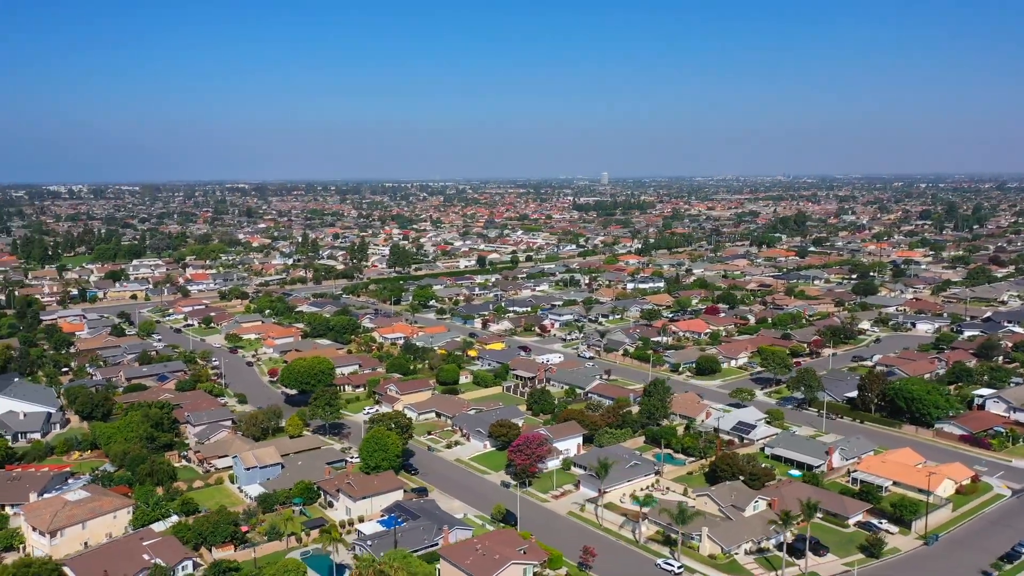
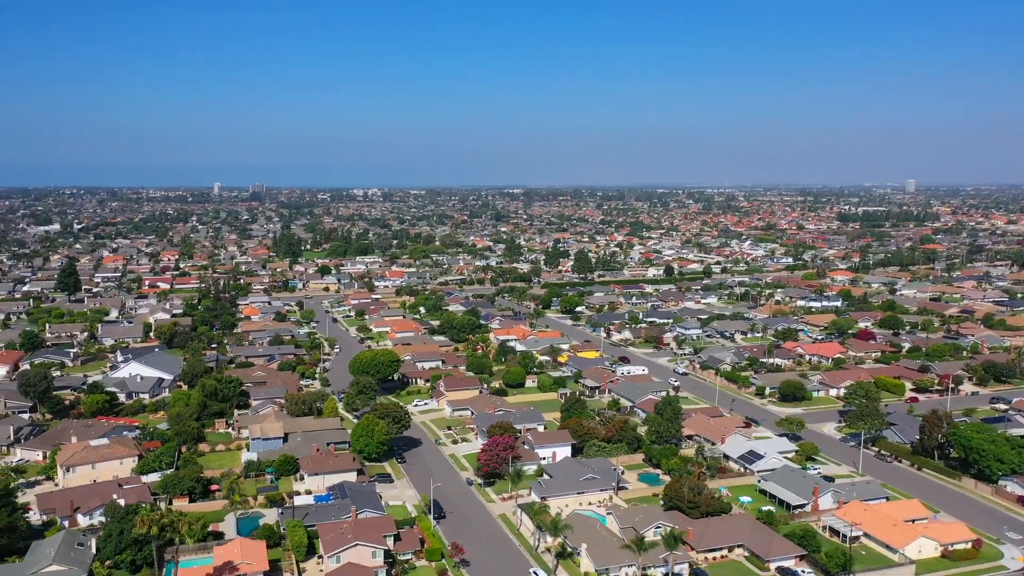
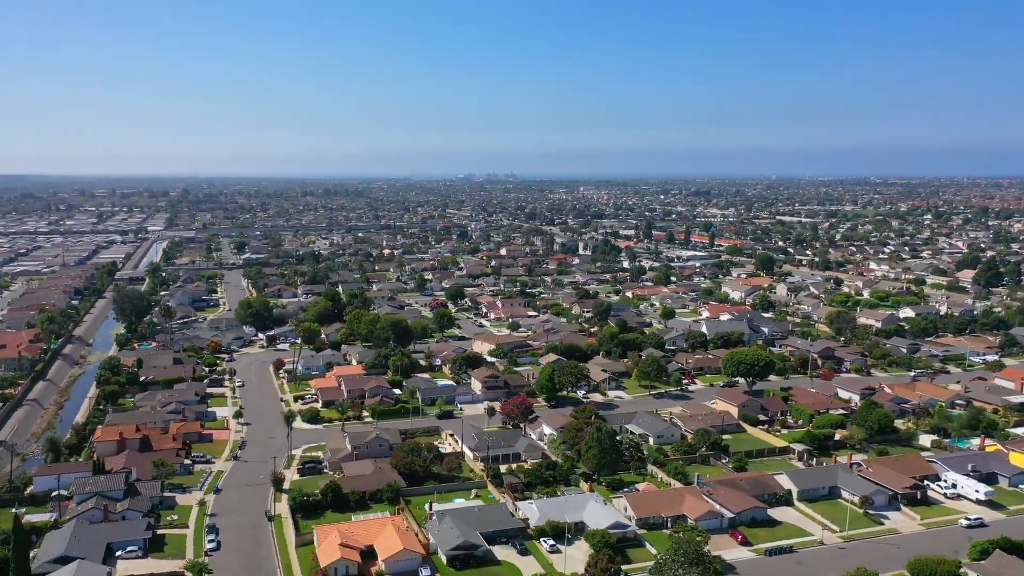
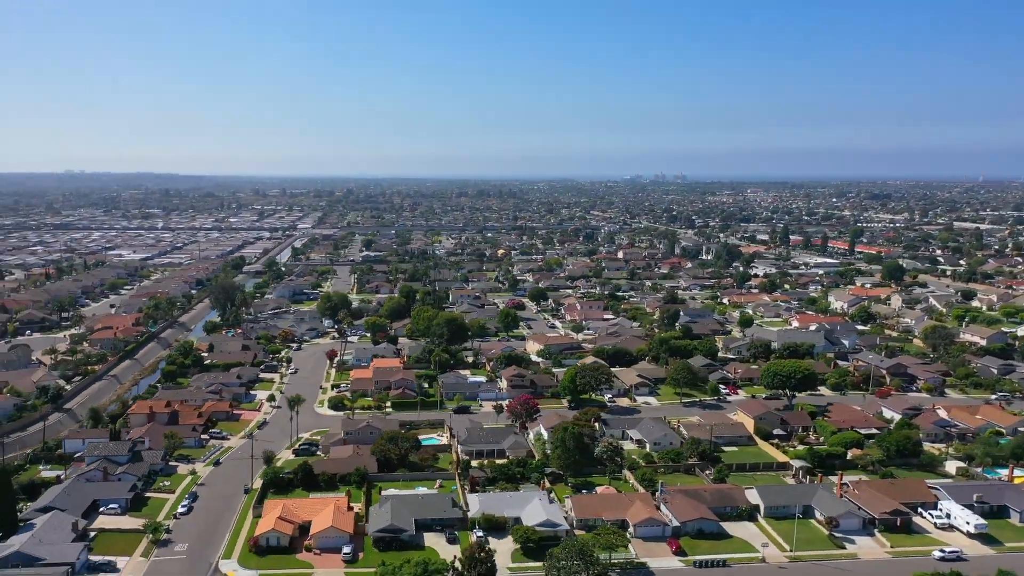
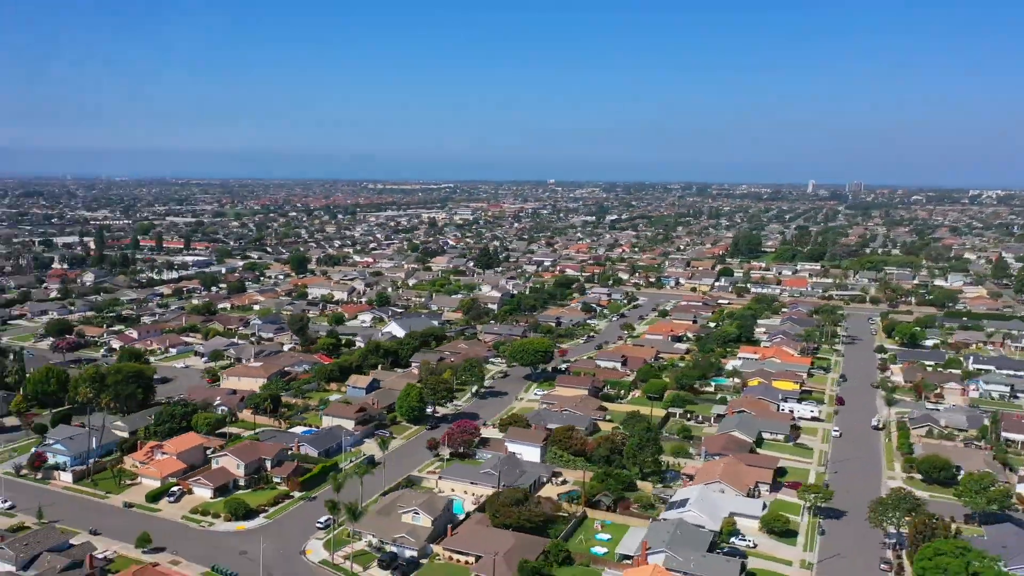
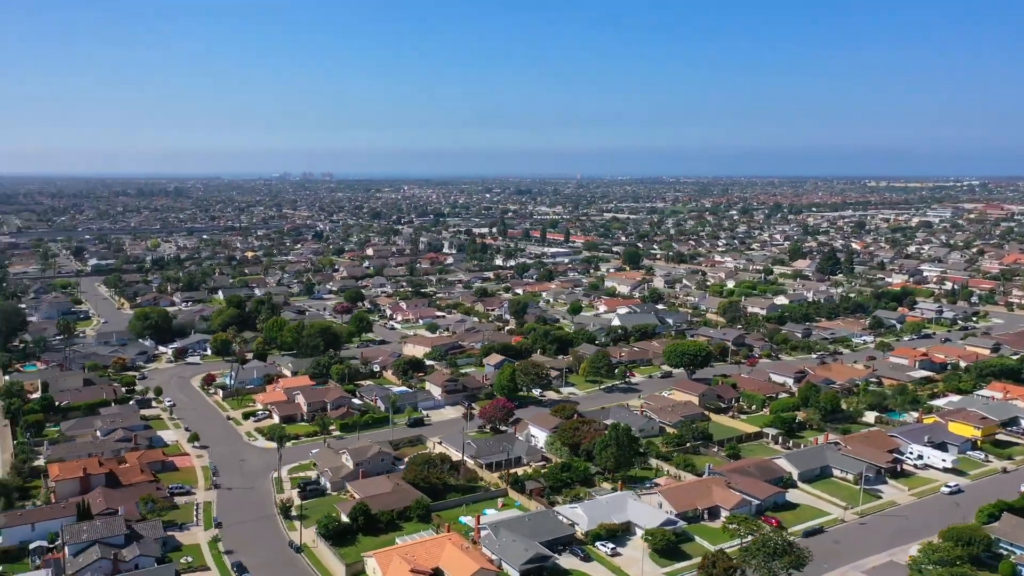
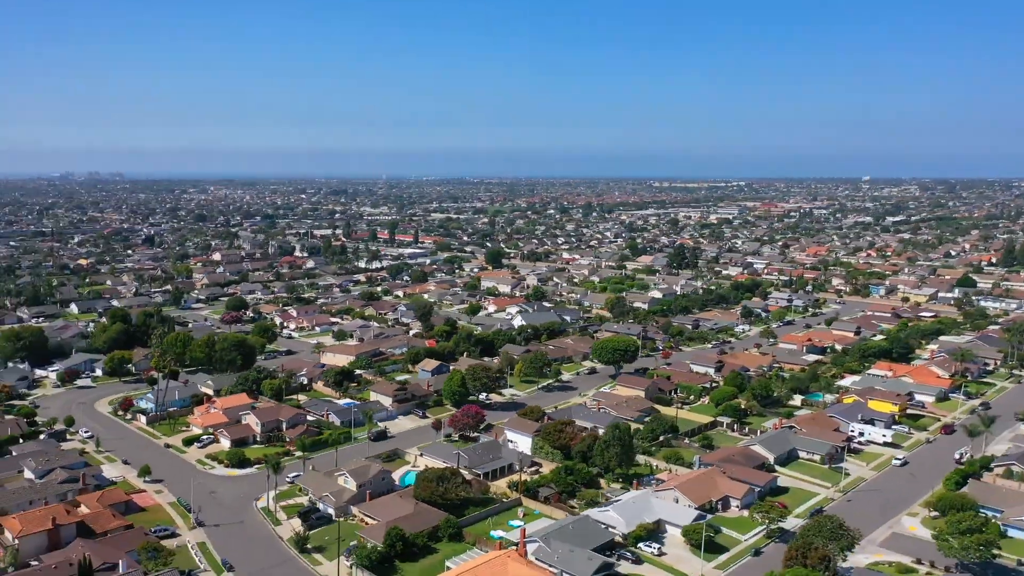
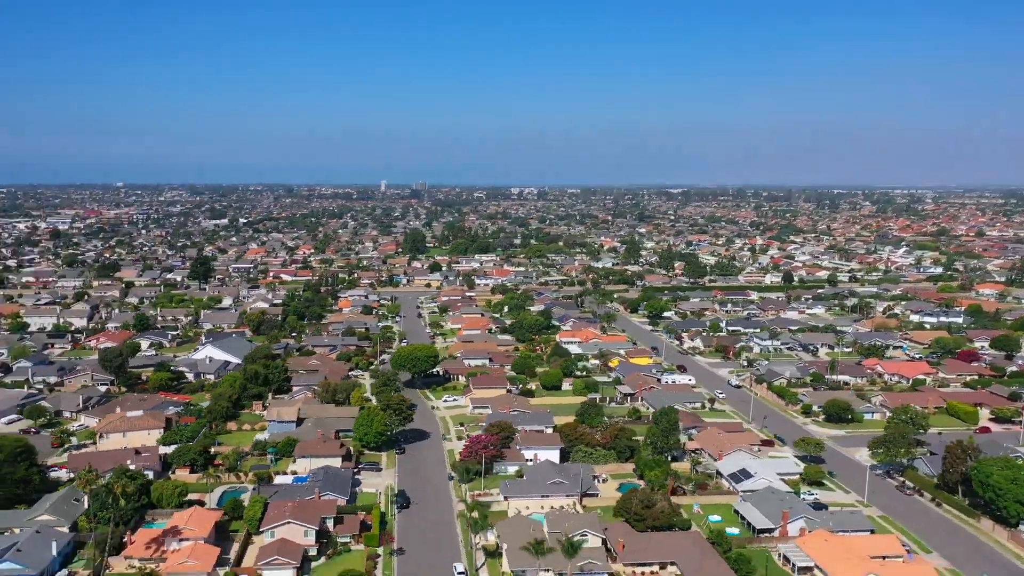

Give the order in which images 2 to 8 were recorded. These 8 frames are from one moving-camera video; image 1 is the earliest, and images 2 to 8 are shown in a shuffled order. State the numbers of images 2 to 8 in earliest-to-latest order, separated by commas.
2, 8, 5, 7, 6, 3, 4
